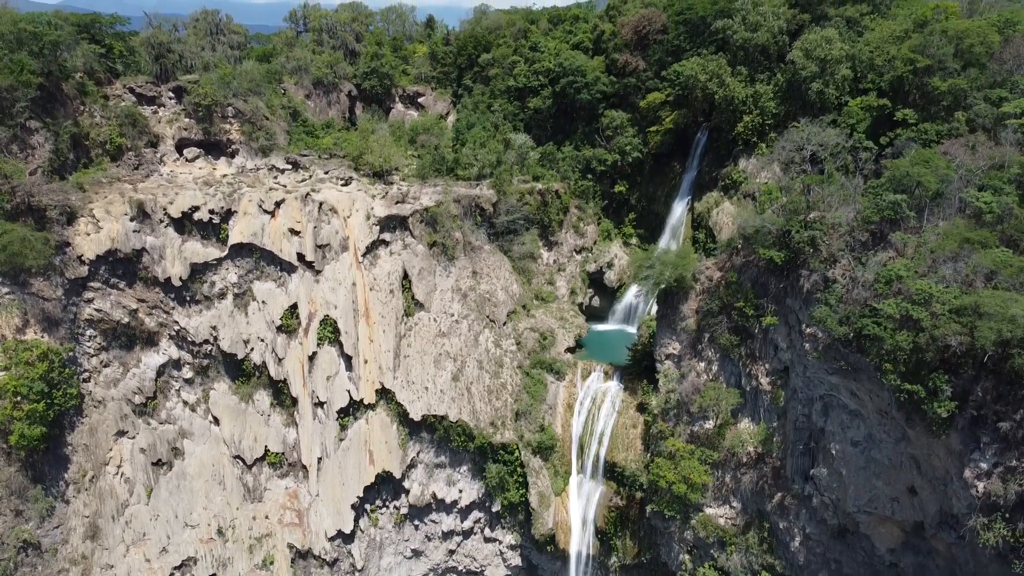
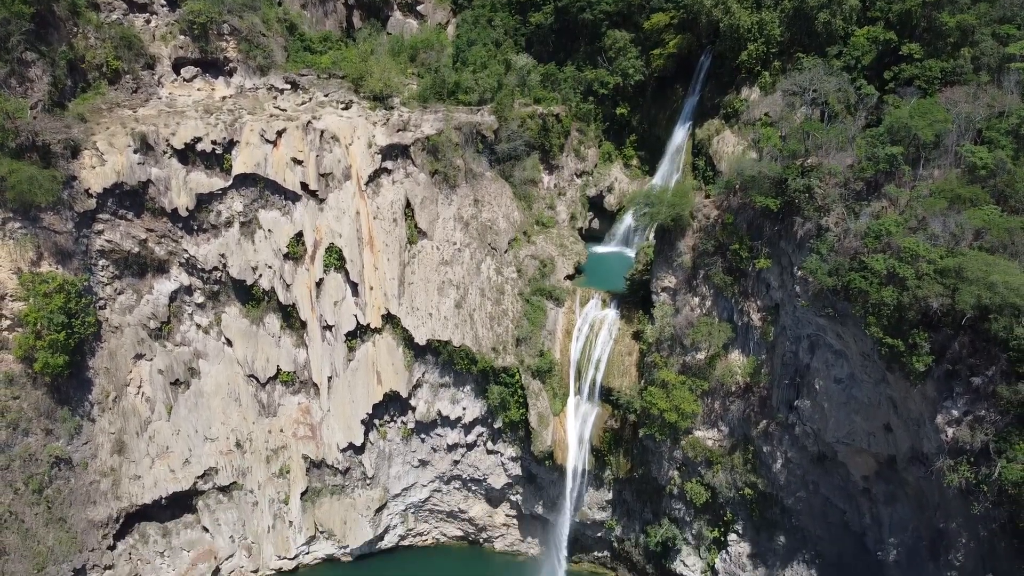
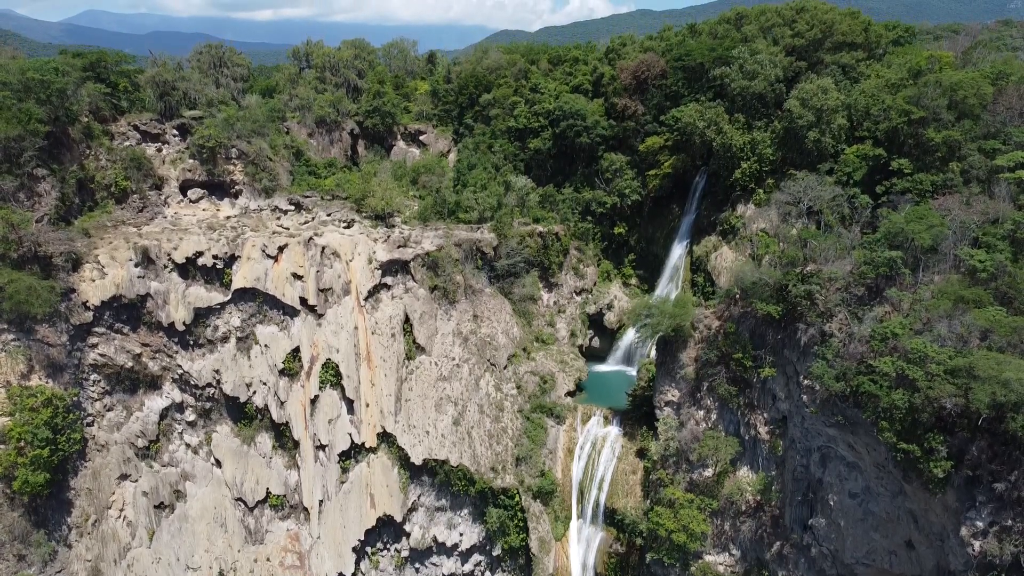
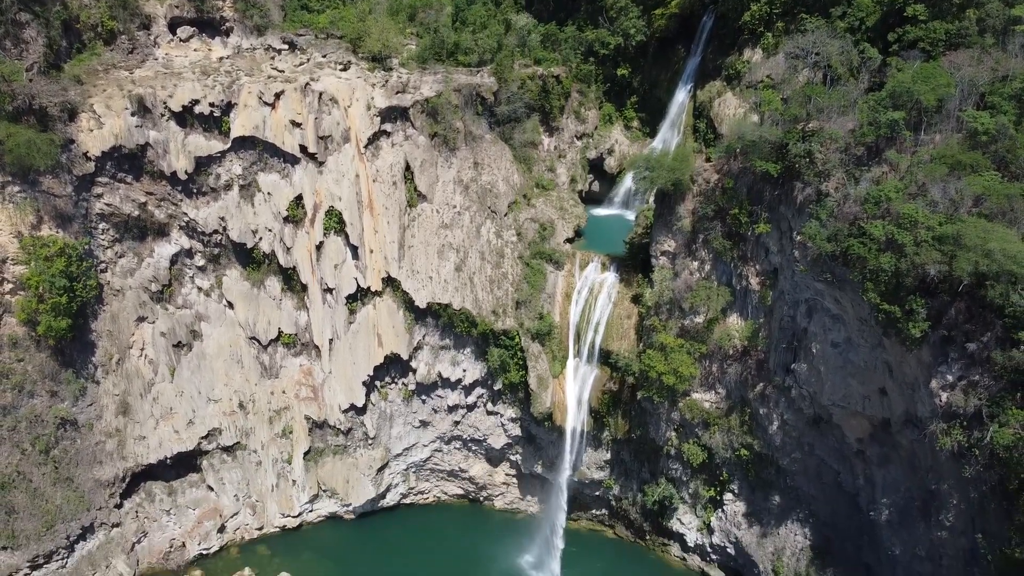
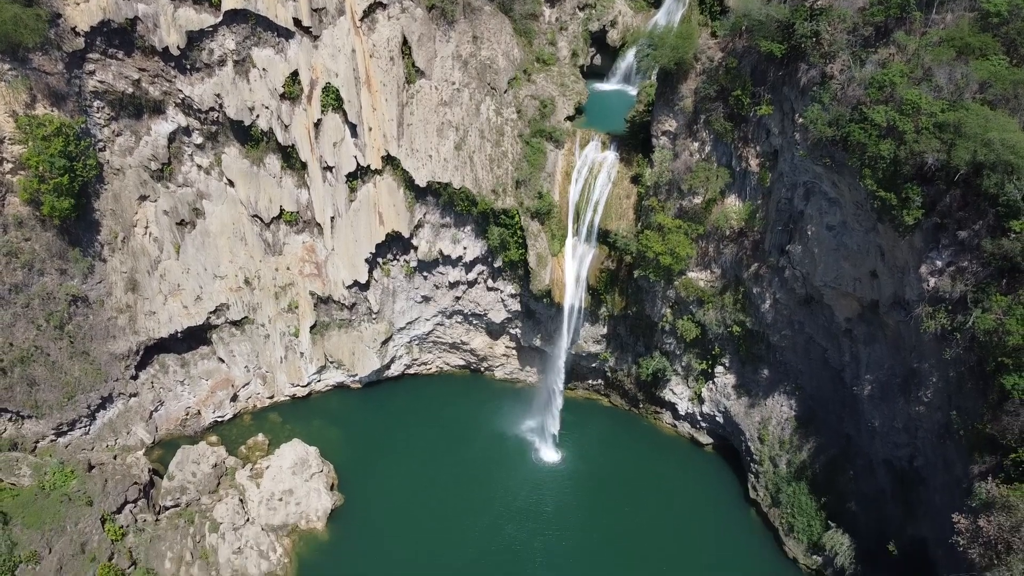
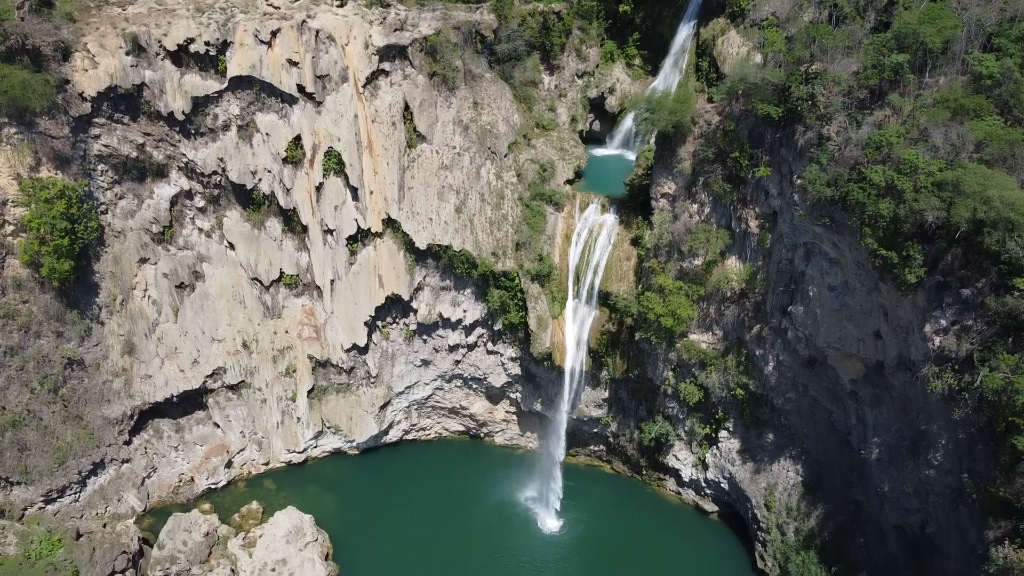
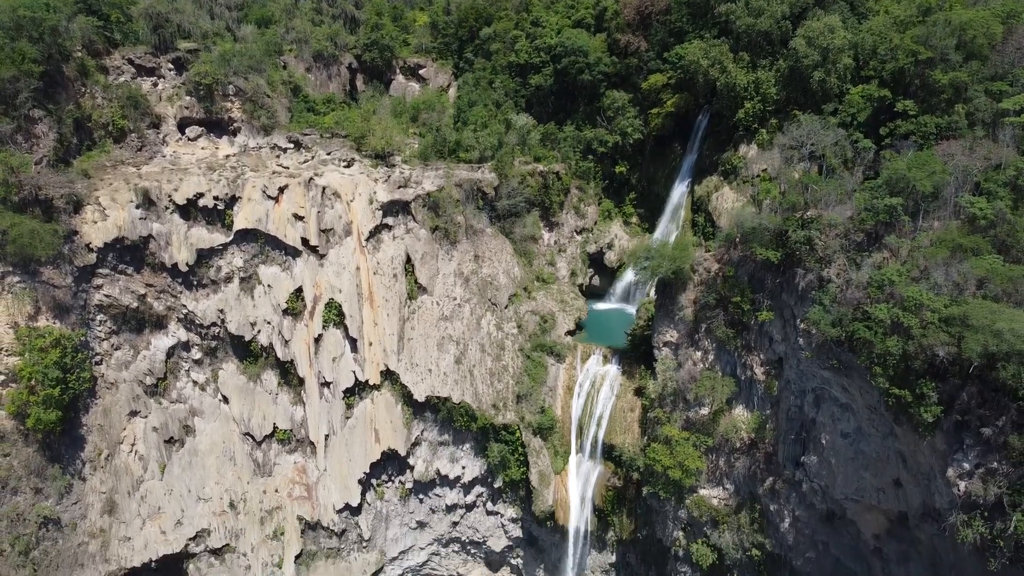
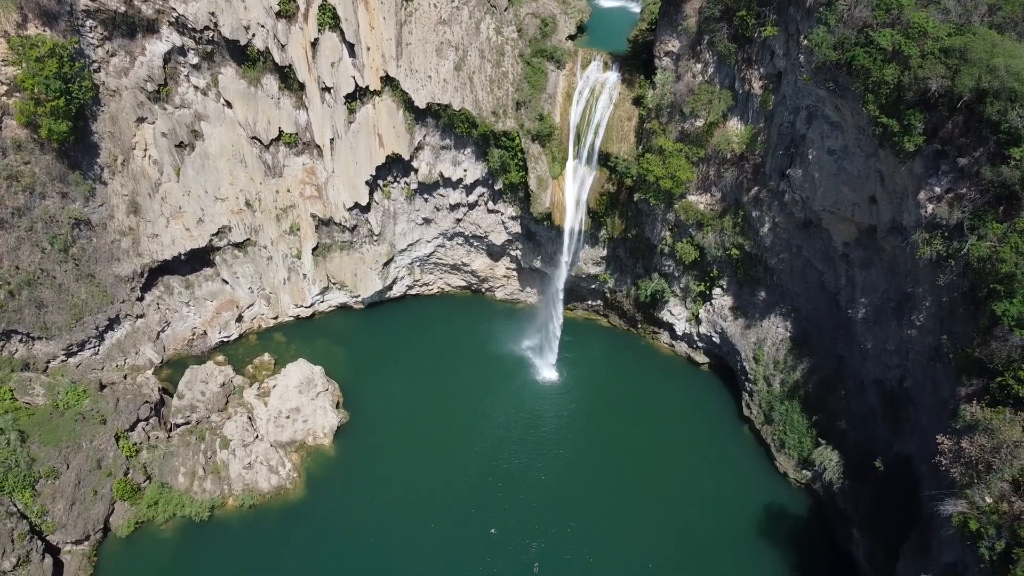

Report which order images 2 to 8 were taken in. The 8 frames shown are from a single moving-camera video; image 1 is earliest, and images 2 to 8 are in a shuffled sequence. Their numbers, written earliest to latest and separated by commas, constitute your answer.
3, 7, 2, 4, 6, 5, 8
